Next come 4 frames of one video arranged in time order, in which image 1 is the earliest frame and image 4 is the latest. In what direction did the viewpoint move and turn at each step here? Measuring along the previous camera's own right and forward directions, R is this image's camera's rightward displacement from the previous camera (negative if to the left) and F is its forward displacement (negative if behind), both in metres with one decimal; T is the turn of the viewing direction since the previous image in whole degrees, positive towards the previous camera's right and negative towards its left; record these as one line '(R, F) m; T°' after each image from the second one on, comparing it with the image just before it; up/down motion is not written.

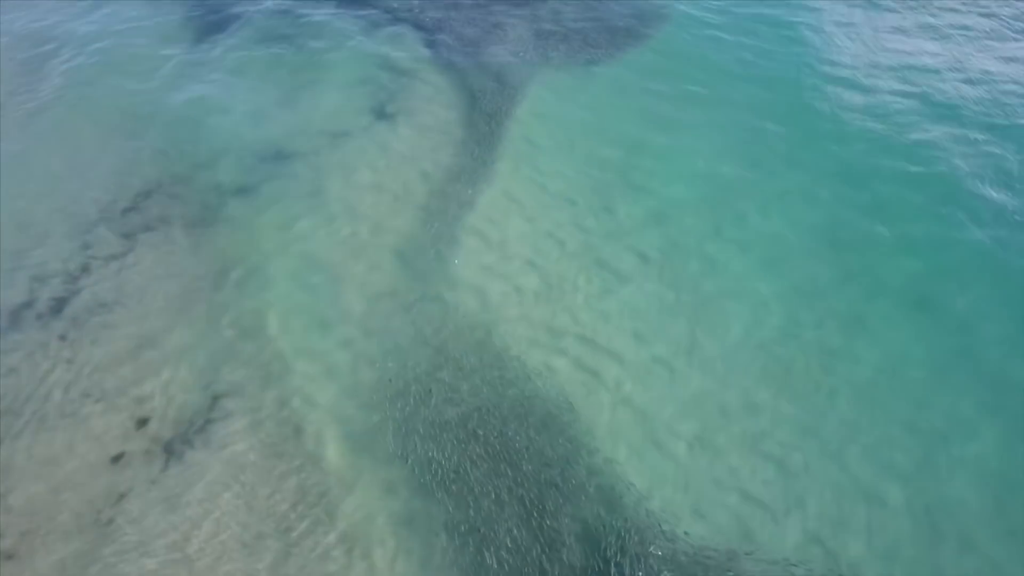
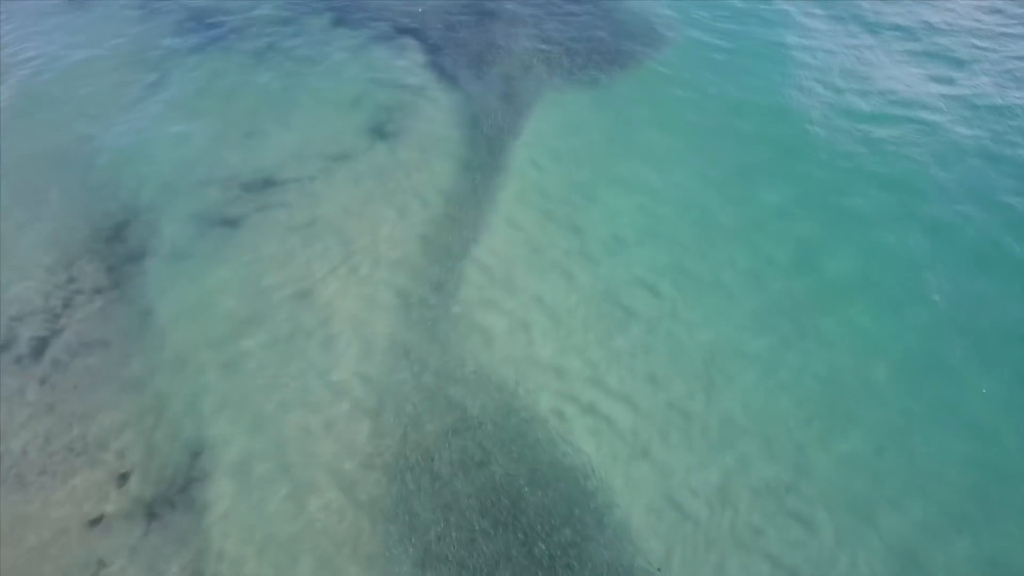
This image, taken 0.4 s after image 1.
(-0.1, +1.1) m; 0°
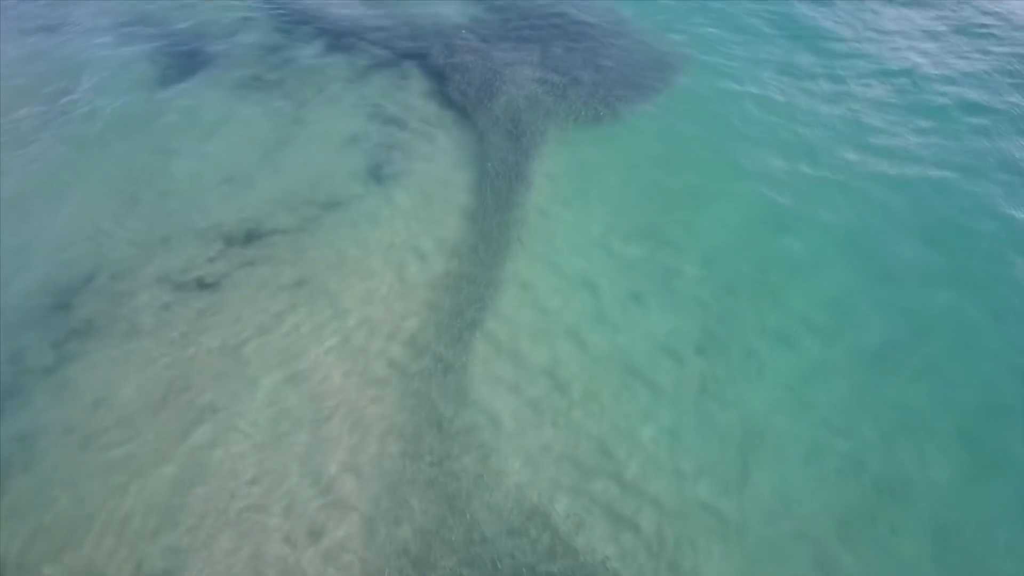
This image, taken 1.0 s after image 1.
(-0.3, +2.2) m; +1°
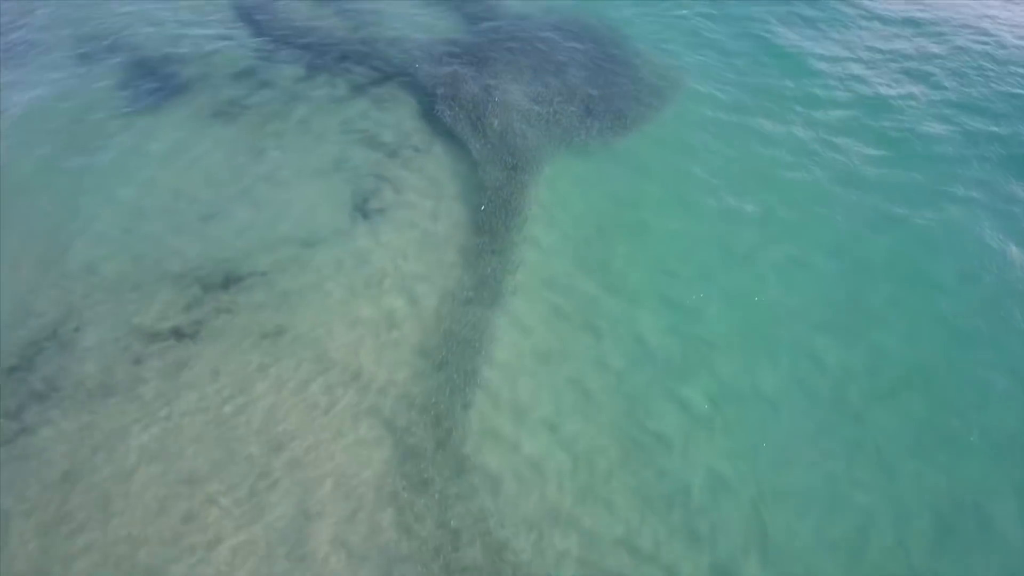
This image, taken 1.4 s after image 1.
(-0.2, +1.3) m; +1°
